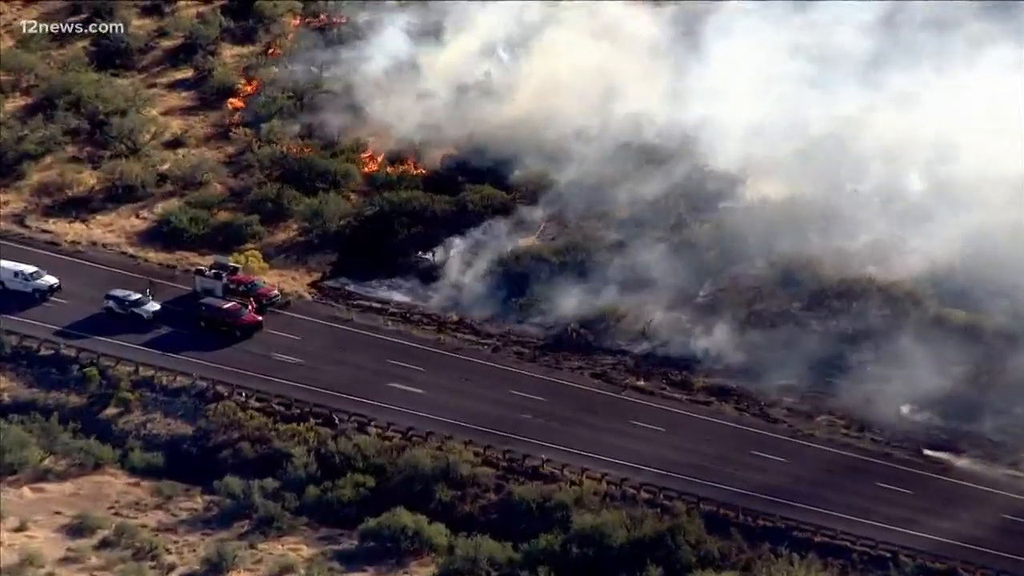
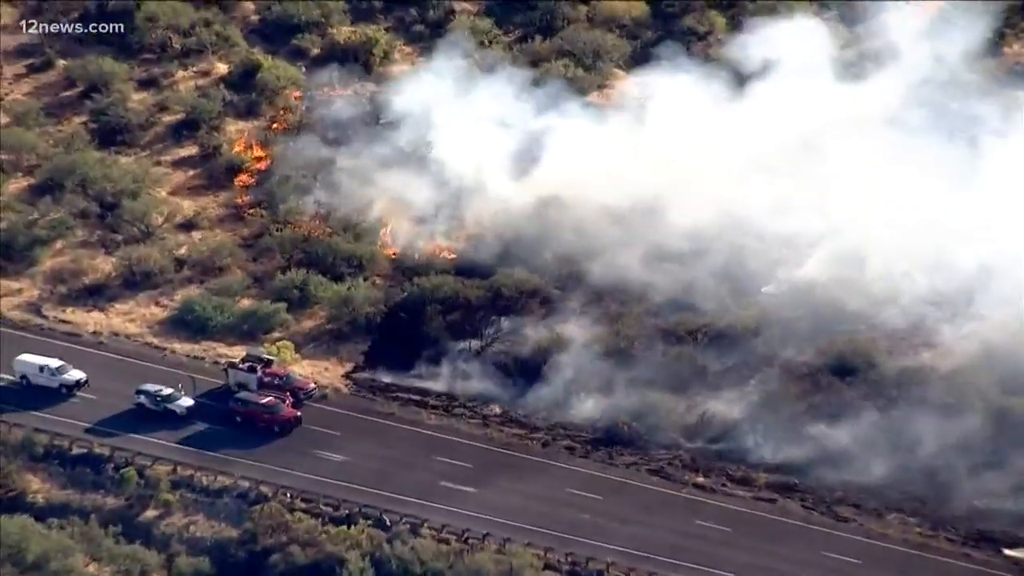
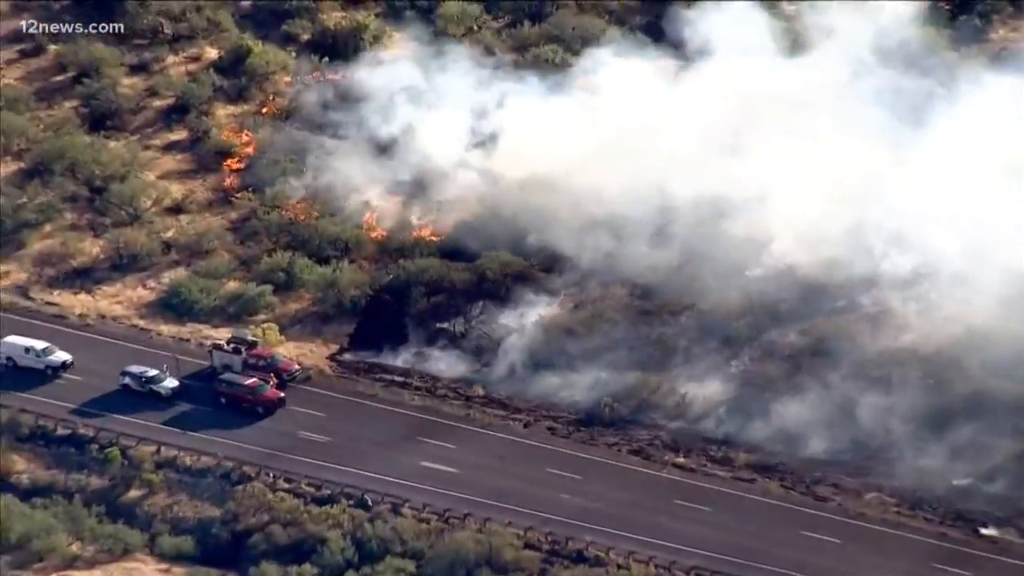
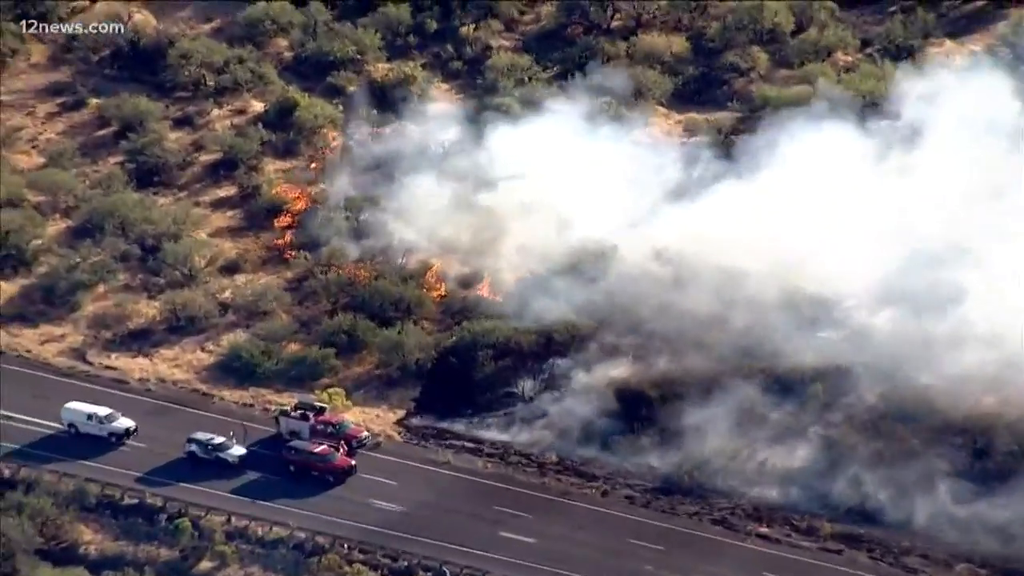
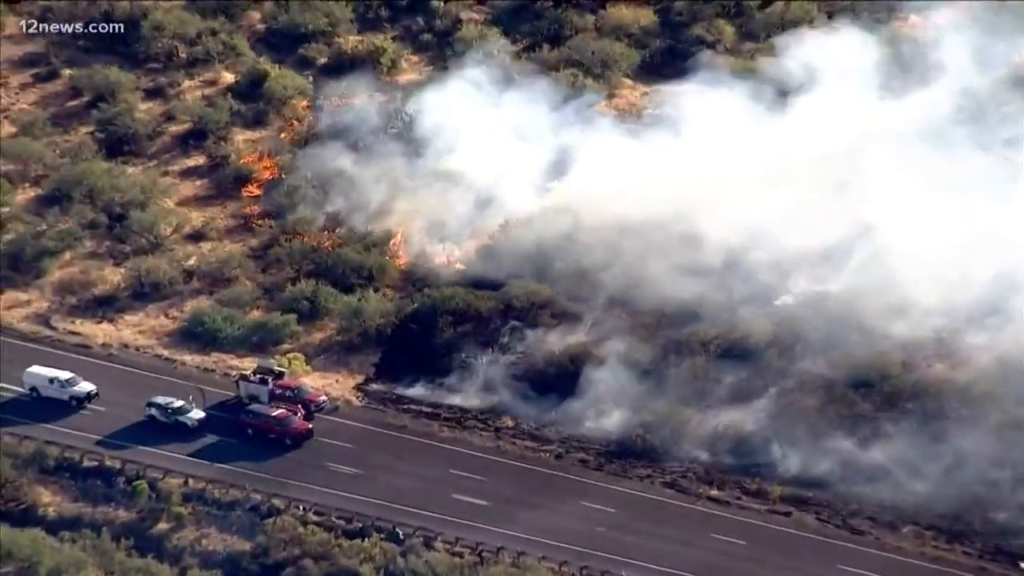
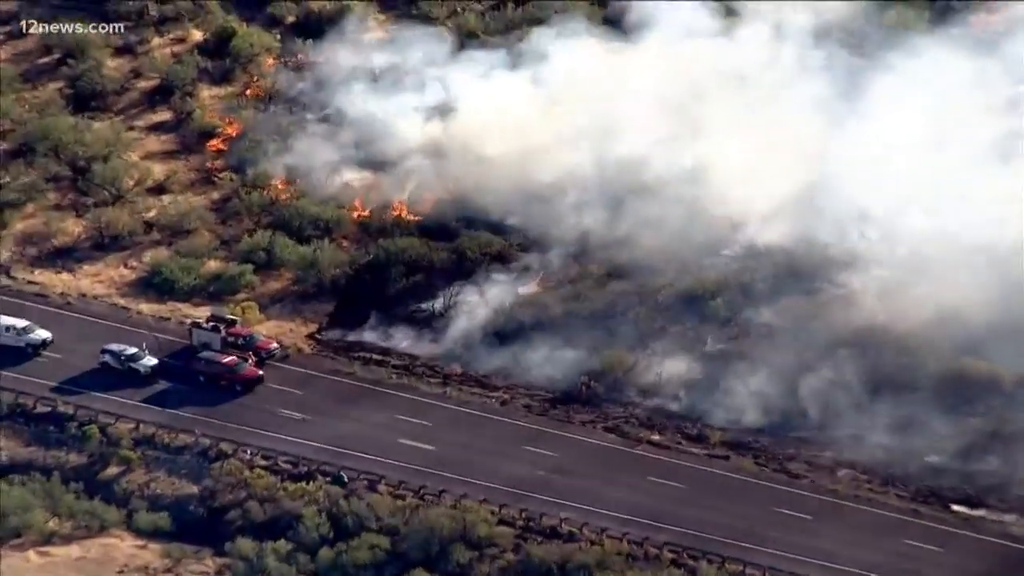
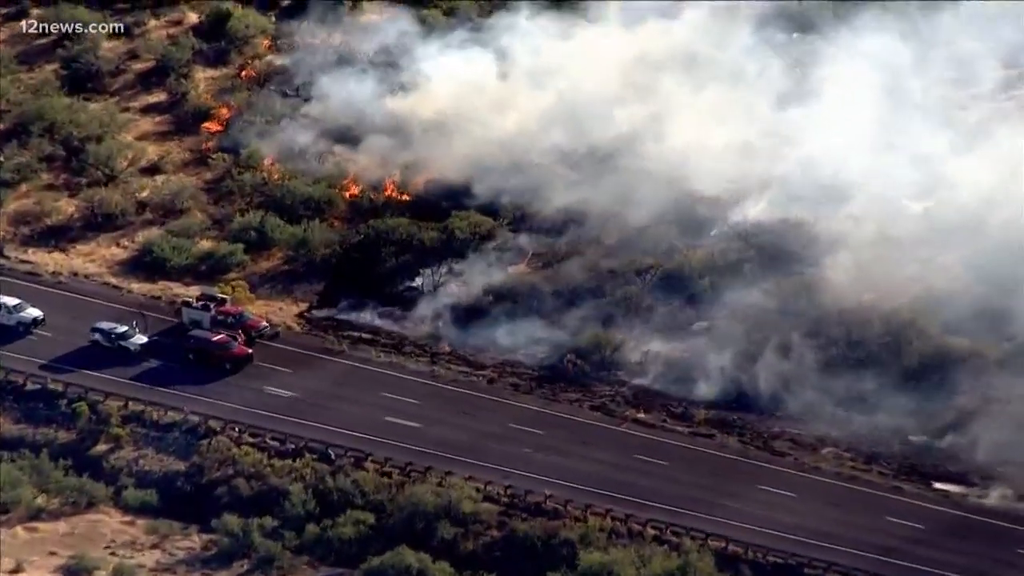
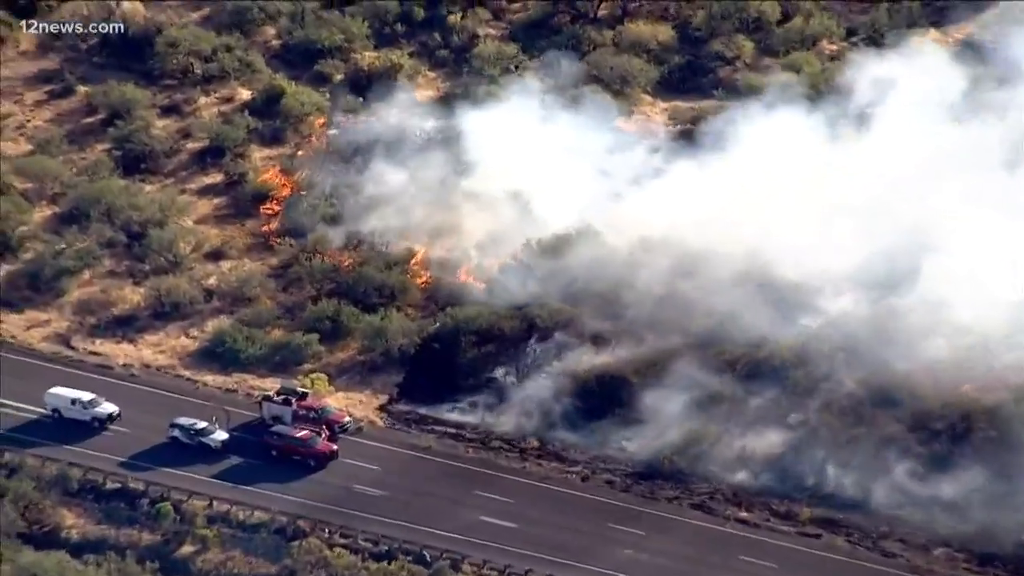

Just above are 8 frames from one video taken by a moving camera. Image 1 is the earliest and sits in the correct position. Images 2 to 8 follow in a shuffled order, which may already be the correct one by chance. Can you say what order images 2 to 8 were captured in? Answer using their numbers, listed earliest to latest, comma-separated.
7, 6, 3, 2, 5, 8, 4
